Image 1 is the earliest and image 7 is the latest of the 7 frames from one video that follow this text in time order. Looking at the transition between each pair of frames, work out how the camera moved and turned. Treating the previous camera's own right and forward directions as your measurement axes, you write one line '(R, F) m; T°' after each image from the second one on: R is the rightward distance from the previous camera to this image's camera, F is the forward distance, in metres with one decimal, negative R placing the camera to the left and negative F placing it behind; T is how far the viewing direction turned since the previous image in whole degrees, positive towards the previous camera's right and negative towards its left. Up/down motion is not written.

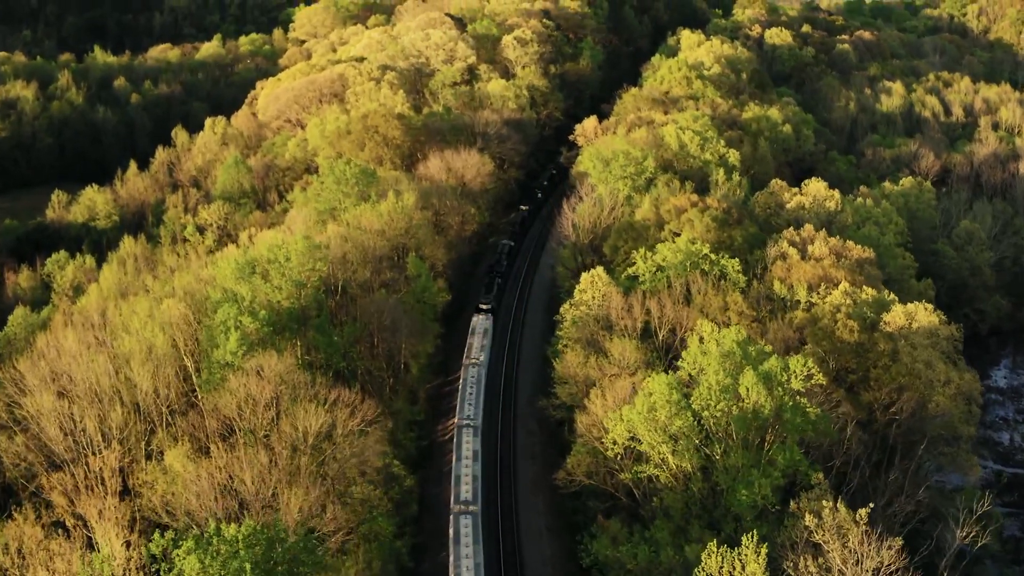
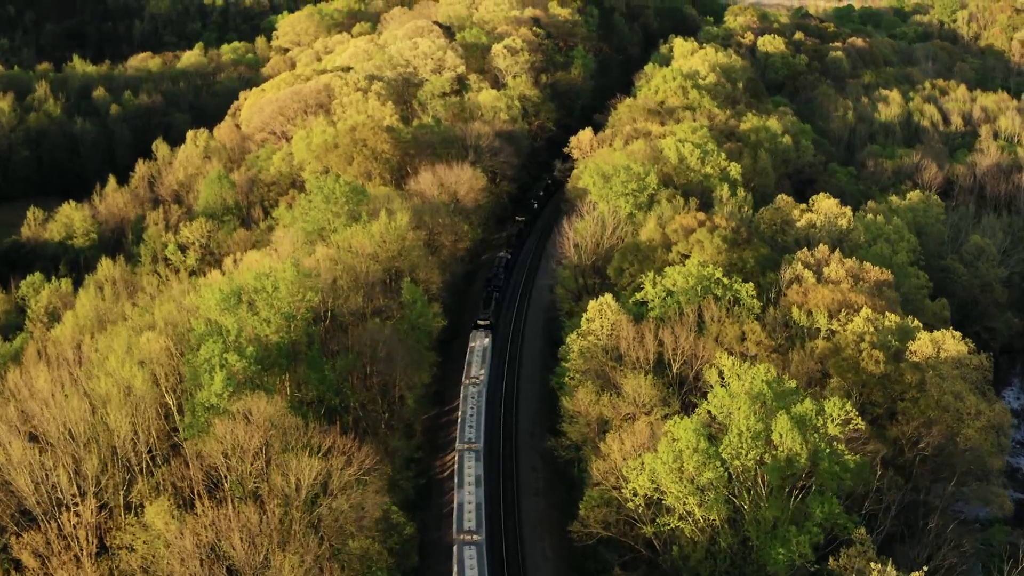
(-1.0, +2.8) m; +1°
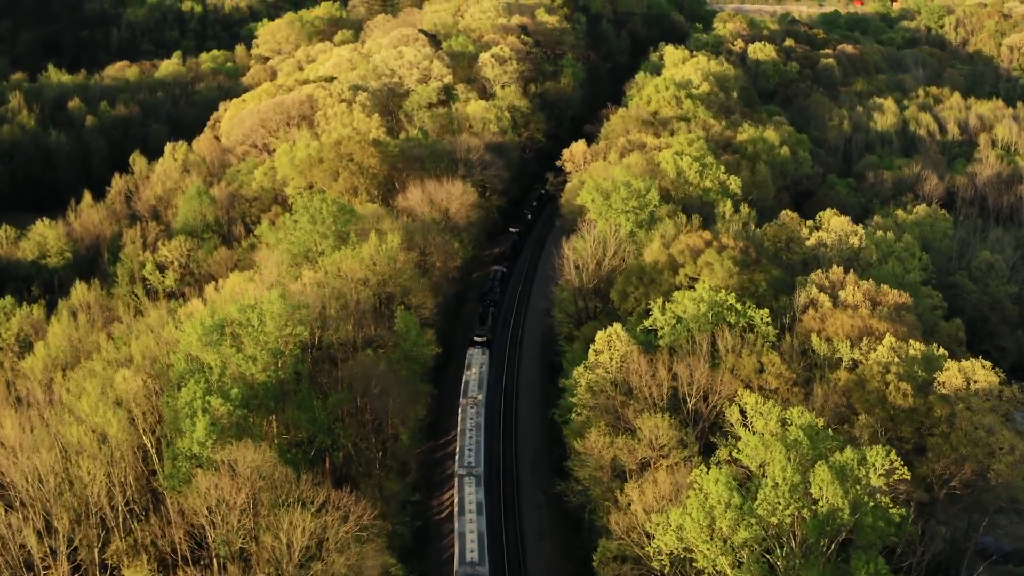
(-1.0, +2.8) m; +1°
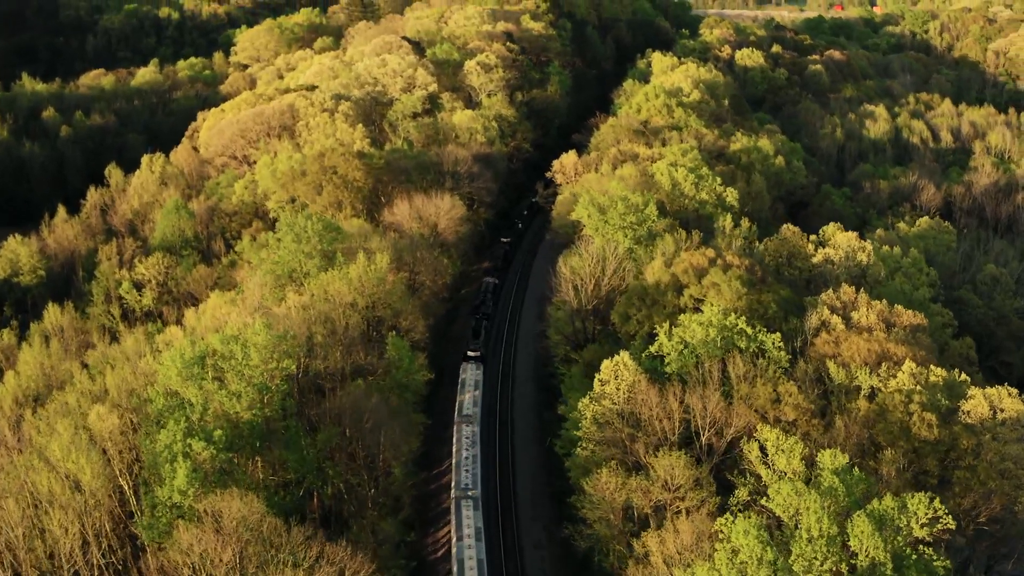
(-0.9, +2.4) m; +1°
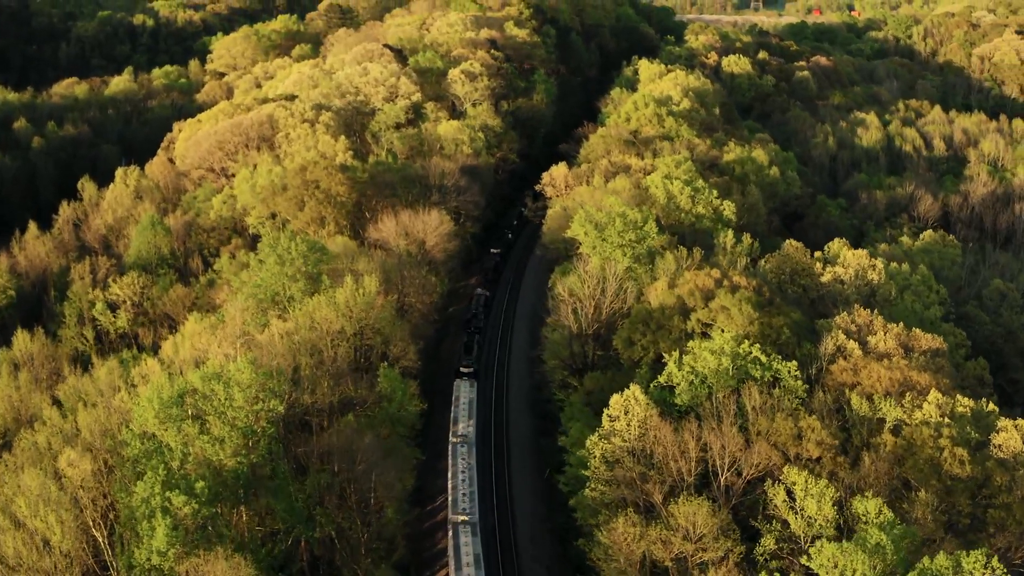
(-1.1, +2.6) m; +1°
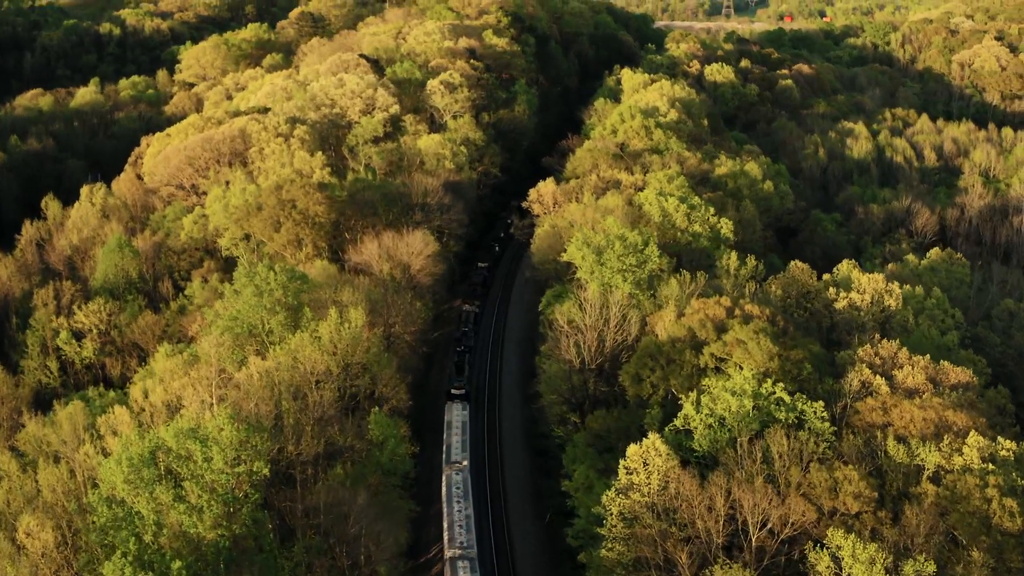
(-1.4, +3.4) m; +2°
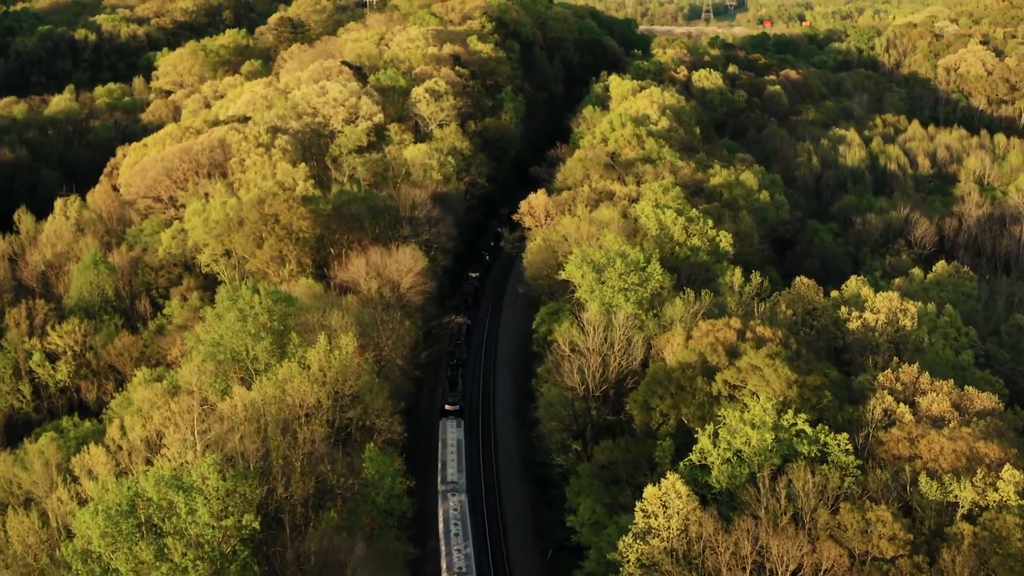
(-1.1, +2.4) m; +1°
